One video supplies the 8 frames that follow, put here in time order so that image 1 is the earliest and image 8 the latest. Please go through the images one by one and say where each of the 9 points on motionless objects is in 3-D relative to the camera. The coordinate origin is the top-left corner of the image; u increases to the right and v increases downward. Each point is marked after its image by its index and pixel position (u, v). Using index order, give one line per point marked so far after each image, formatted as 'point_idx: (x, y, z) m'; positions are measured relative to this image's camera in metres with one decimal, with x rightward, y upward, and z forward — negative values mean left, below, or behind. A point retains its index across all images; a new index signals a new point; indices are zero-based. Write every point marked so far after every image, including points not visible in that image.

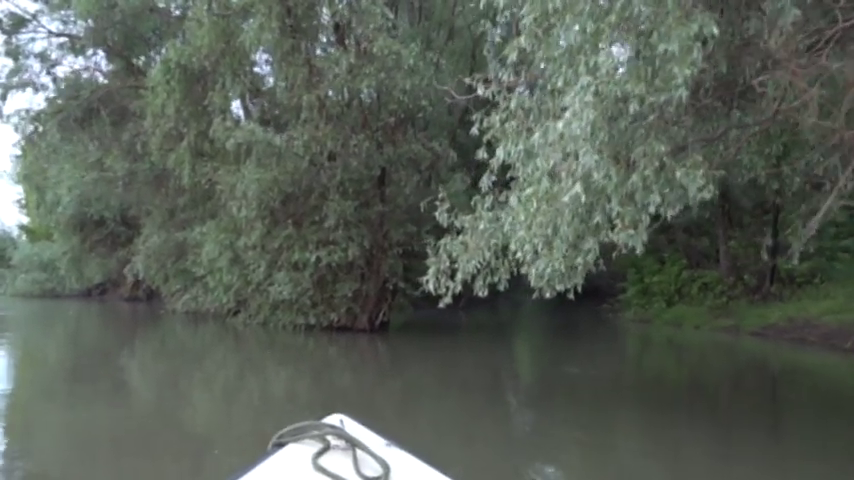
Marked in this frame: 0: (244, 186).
0: (-3.9, +1.1, +20.0) m
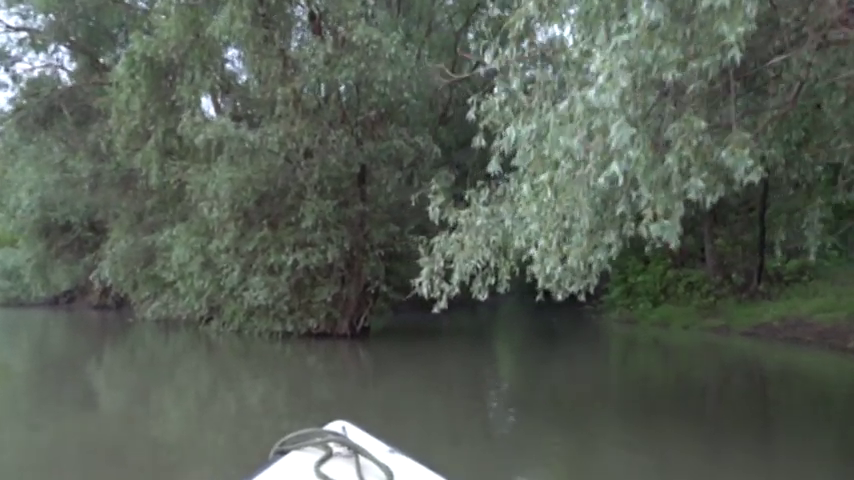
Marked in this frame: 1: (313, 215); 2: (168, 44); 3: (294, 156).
0: (-4.3, +1.1, +18.8) m
1: (-2.3, +0.5, +19.5) m
2: (-5.4, +4.1, +19.9) m
3: (-2.7, +1.7, +19.4) m
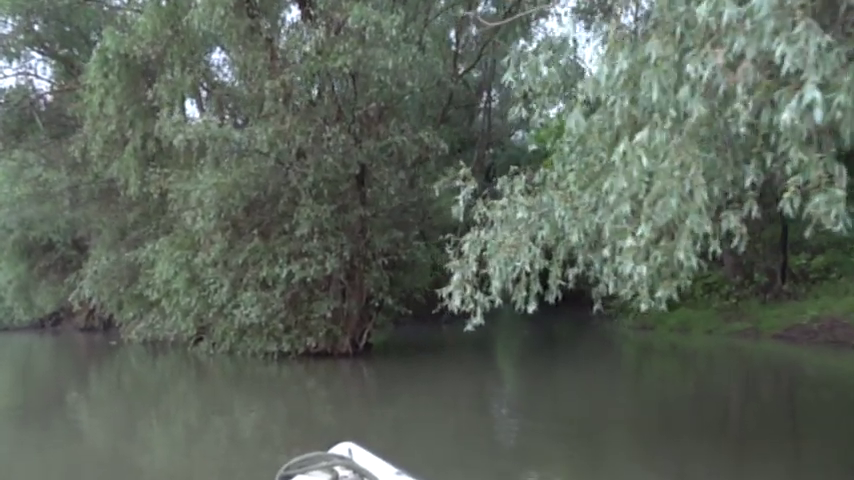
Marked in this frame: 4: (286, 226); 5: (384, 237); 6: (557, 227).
0: (-4.1, +0.8, +16.9) m
1: (-2.2, +0.3, +17.6) m
2: (-5.4, +3.8, +18.0) m
3: (-2.6, +1.5, +17.6) m
4: (-2.7, +0.3, +18.4) m
5: (-0.9, +0.1, +19.0) m
6: (+1.0, +0.1, +7.4) m
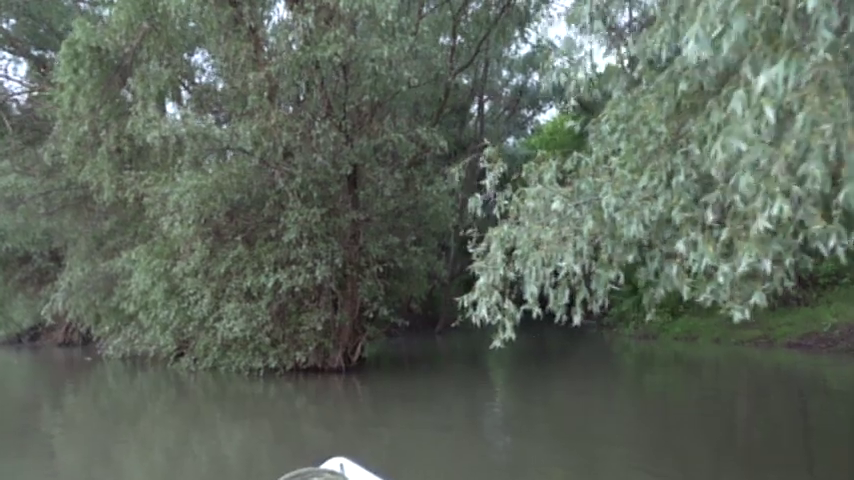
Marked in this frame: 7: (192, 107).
0: (-4.1, +0.7, +15.6) m
1: (-2.2, +0.2, +16.2) m
2: (-5.4, +3.7, +16.6) m
3: (-2.7, +1.4, +16.2) m
4: (-2.8, +0.1, +17.0) m
5: (-0.9, 0.0, +17.6) m
6: (+1.1, +0.1, +6.1) m
7: (-4.2, +2.4, +17.0) m
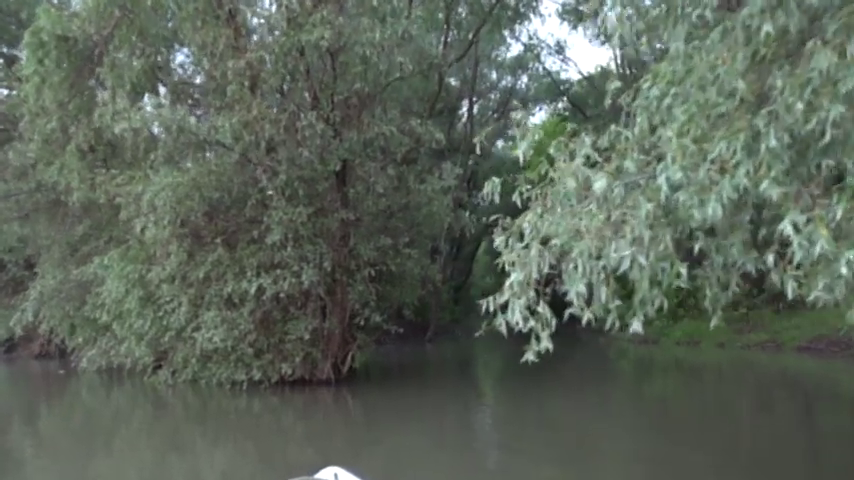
0: (-4.2, +0.7, +14.3) m
1: (-2.3, +0.2, +15.0) m
2: (-5.6, +3.6, +15.4) m
3: (-2.8, +1.4, +15.0) m
4: (-2.8, +0.1, +15.8) m
5: (-1.0, -0.1, +16.4) m
6: (+1.2, +0.2, +4.9) m
7: (-4.3, +2.4, +15.8) m
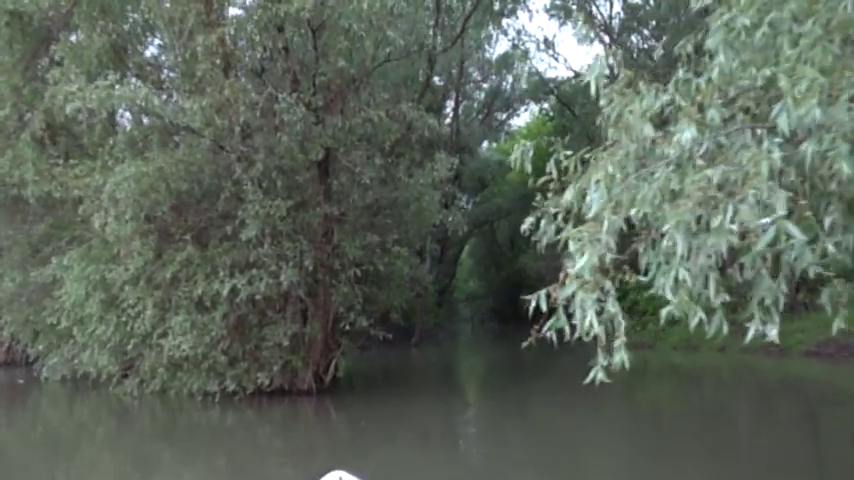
0: (-4.3, +0.7, +12.9) m
1: (-2.4, +0.2, +13.6) m
2: (-5.7, +3.6, +13.9) m
3: (-2.9, +1.4, +13.6) m
4: (-3.0, +0.1, +14.3) m
5: (-1.2, 0.0, +15.0) m
6: (+1.3, +0.3, +3.5) m
7: (-4.5, +2.4, +14.3) m
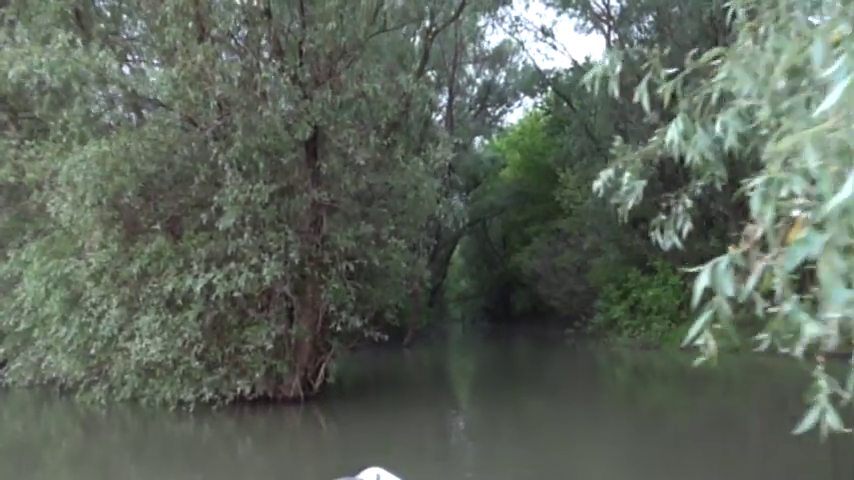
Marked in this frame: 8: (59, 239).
0: (-4.3, +0.9, +11.3) m
1: (-2.4, +0.4, +12.0) m
2: (-5.7, +3.8, +12.3) m
3: (-2.9, +1.6, +12.0) m
4: (-3.0, +0.3, +12.8) m
5: (-1.2, +0.1, +13.5) m
6: (+1.4, +0.5, +2.0) m
7: (-4.5, +2.5, +12.8) m
8: (-5.2, 0.0, +13.3) m
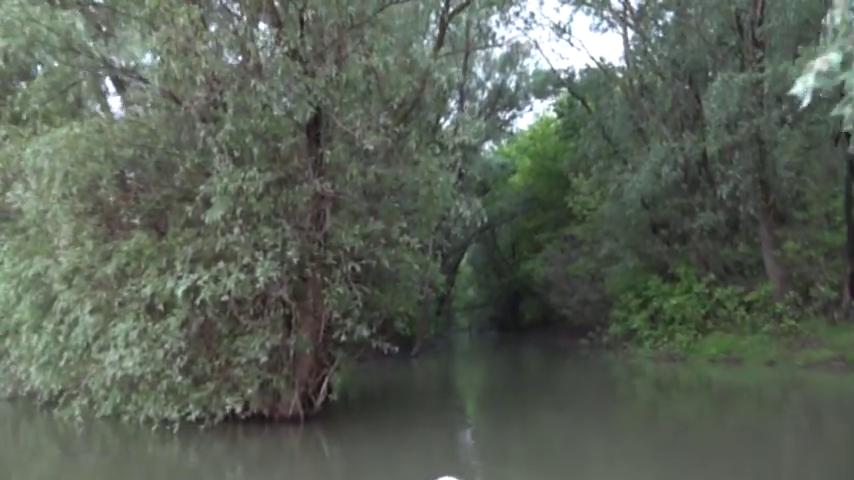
0: (-4.1, +0.9, +9.8) m
1: (-2.2, +0.4, +10.5) m
2: (-5.5, +3.8, +10.9) m
3: (-2.7, +1.6, +10.5) m
4: (-2.8, +0.3, +11.3) m
5: (-0.9, +0.1, +12.0) m
6: (+1.5, +0.6, +0.5) m
7: (-4.2, +2.6, +11.3) m
8: (-5.0, +0.1, +11.8) m
